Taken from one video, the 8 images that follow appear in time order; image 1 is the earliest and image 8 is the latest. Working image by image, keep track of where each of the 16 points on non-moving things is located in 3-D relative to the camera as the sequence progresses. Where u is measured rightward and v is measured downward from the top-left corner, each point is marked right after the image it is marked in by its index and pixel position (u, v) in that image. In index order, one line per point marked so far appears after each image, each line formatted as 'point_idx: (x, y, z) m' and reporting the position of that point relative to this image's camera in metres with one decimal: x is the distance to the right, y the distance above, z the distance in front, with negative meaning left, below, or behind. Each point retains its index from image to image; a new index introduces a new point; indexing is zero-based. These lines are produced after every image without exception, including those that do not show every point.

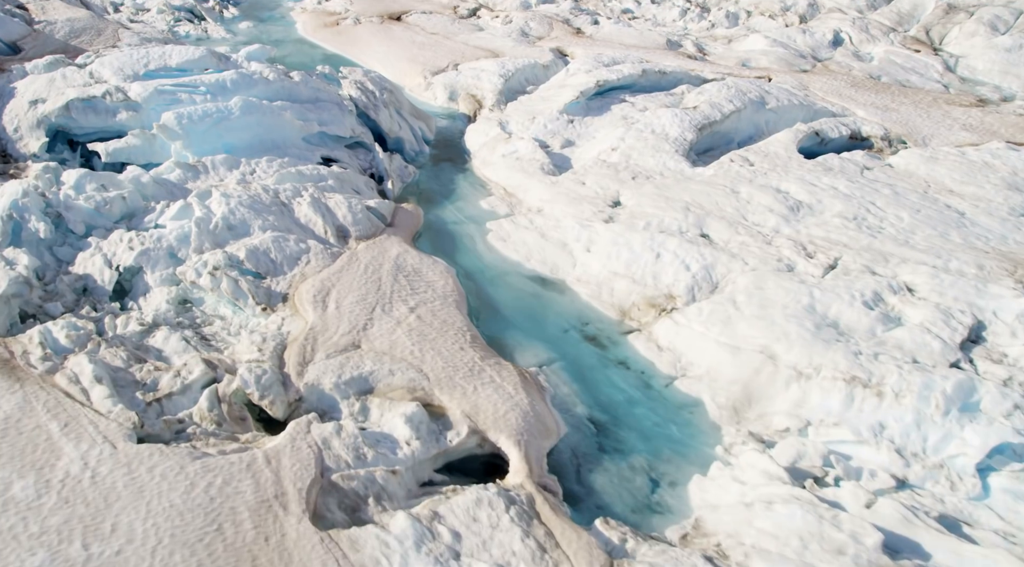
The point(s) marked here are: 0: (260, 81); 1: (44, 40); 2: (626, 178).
0: (-3.9, +3.2, +12.5) m
1: (-8.7, +4.5, +14.9) m
2: (+1.7, +1.5, +11.6) m
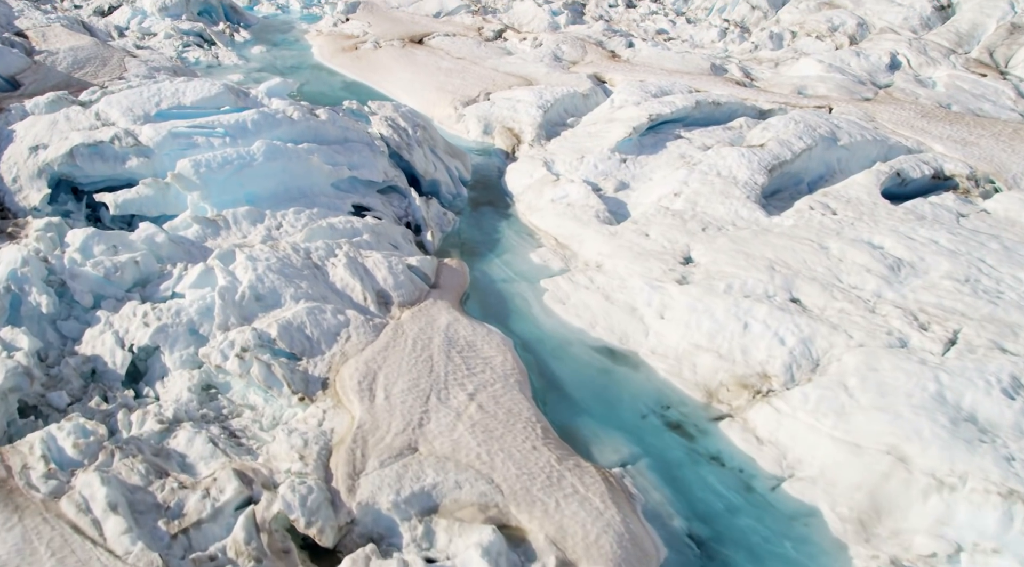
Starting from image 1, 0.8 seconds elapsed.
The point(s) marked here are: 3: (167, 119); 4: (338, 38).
0: (-3.2, +2.3, +11.3) m
1: (-8.0, +3.6, +13.7) m
2: (+2.4, +0.7, +10.4) m
3: (-4.9, +2.3, +11.4) m
4: (-4.1, +5.8, +19.0) m
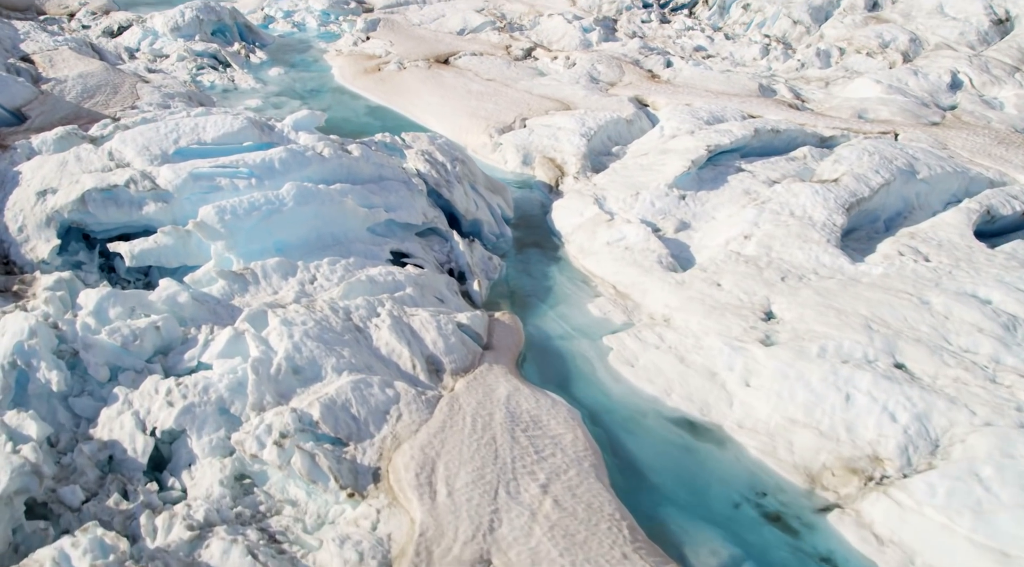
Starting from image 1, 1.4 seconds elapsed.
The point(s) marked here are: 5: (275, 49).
0: (-2.5, +1.6, +10.3) m
1: (-7.3, +2.9, +12.8) m
2: (+3.1, +0.1, +9.4) m
3: (-4.2, +1.6, +10.4) m
4: (-3.4, +5.1, +18.1) m
5: (-5.8, +5.7, +19.6) m
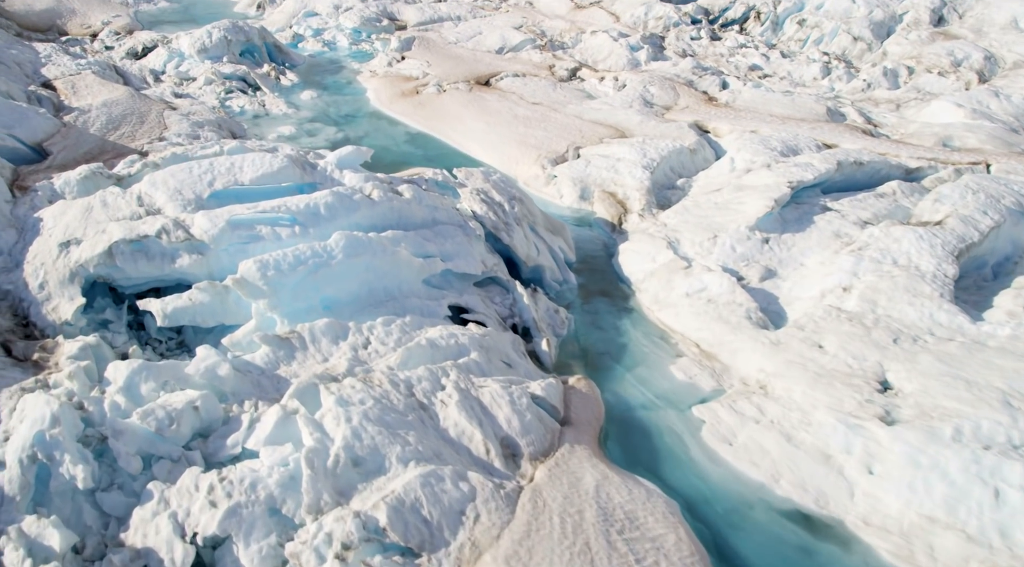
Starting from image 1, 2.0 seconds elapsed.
0: (-1.7, +0.9, +9.3) m
1: (-6.4, +2.2, +11.9) m
2: (+3.9, -0.6, +8.3) m
3: (-3.4, +0.9, +9.5) m
4: (-2.5, +4.3, +17.1) m
5: (-4.8, +5.0, +18.7) m
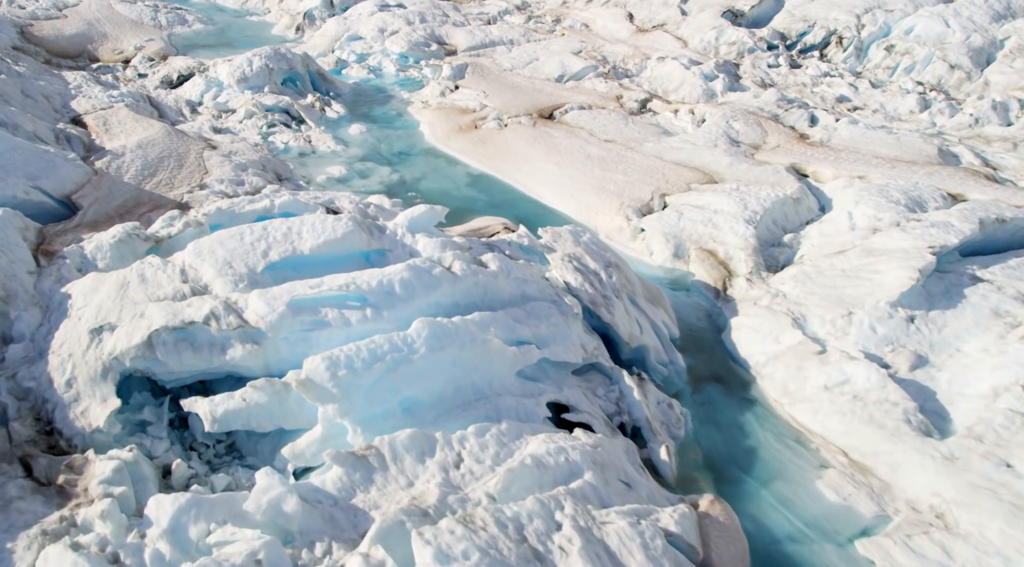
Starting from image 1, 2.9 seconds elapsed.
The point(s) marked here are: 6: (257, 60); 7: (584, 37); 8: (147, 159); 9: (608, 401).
0: (-0.7, 0.0, +7.9) m
1: (-5.3, +1.3, +10.6) m
2: (+4.9, -1.5, +6.7) m
3: (-2.3, +0.1, +8.1) m
4: (-1.2, +3.3, +15.8) m
5: (-3.5, +4.0, +17.4) m
6: (-5.2, +4.6, +16.5) m
7: (+1.8, +6.1, +19.8) m
8: (-5.4, +1.8, +11.8) m
9: (+0.9, -1.2, +8.0) m
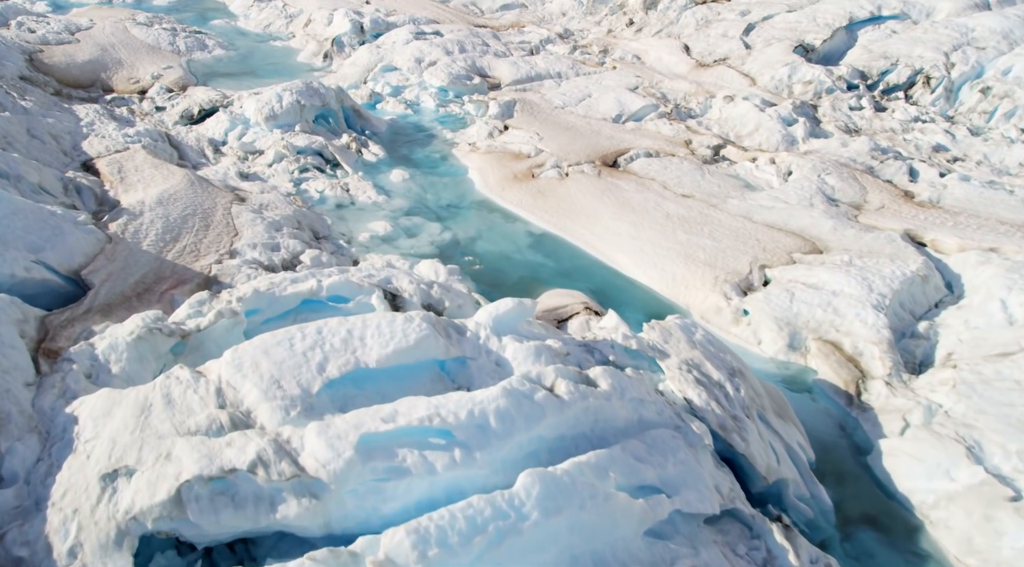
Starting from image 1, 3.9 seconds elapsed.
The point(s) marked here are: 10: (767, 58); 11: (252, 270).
0: (+0.3, -1.0, +6.2) m
1: (-4.3, +0.3, +9.0) m
2: (+5.8, -2.6, +5.0) m
3: (-1.4, -0.9, +6.5) m
4: (-0.2, +2.2, +14.2) m
5: (-2.4, +2.9, +15.8) m
6: (-4.2, +3.5, +14.9) m
7: (+2.9, +4.9, +18.3) m
8: (-4.4, +0.8, +10.2) m
9: (+1.9, -2.2, +6.3) m
10: (+5.5, +4.8, +17.2) m
11: (-3.0, +0.2, +9.3) m
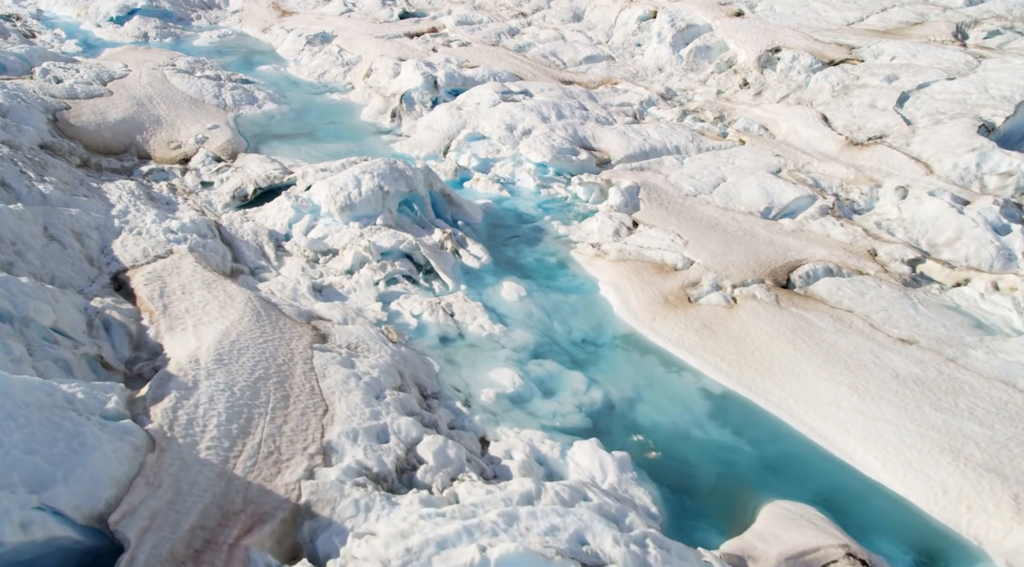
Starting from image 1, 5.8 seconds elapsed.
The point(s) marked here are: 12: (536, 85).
0: (+2.0, -2.7, +3.1) m
1: (-2.5, -1.4, +5.9) m
2: (+7.5, -4.4, +1.7) m
3: (+0.4, -2.6, +3.3) m
4: (+1.8, +0.2, +11.1) m
5: (-0.4, +0.8, +12.8) m
6: (-2.2, +1.6, +12.0) m
7: (+5.0, +2.6, +15.3) m
8: (-2.5, -0.9, +7.2) m
9: (+3.6, -4.0, +3.1) m
10: (+7.6, +2.6, +14.2) m
11: (-1.2, -1.6, +6.3) m
12: (+0.5, +4.4, +18.0) m
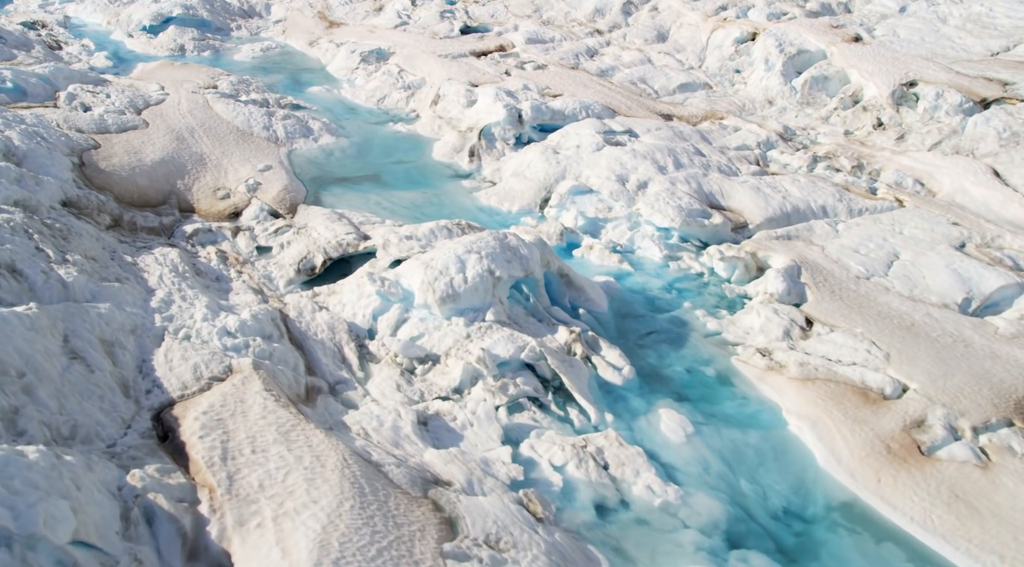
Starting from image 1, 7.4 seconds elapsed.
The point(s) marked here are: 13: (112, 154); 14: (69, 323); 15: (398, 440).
0: (+3.5, -4.1, +0.4) m
1: (-0.9, -2.7, +3.3) m
2: (+8.9, -5.9, -1.1) m
3: (+1.8, -4.0, +0.7) m
4: (+3.5, -1.2, +8.4) m
5: (+1.3, -0.5, +10.2) m
6: (-0.4, +0.3, +9.4) m
7: (+6.8, +1.1, +12.5) m
8: (-0.9, -2.2, +4.6) m
9: (+5.0, -5.4, +0.3) m
10: (+9.4, +1.0, +11.4) m
11: (+0.3, -2.9, +3.6) m
12: (+2.4, +3.0, +15.3) m
13: (-6.3, +2.1, +12.7) m
14: (-4.1, -0.4, +7.4) m
15: (-1.1, -1.4, +7.4) m
